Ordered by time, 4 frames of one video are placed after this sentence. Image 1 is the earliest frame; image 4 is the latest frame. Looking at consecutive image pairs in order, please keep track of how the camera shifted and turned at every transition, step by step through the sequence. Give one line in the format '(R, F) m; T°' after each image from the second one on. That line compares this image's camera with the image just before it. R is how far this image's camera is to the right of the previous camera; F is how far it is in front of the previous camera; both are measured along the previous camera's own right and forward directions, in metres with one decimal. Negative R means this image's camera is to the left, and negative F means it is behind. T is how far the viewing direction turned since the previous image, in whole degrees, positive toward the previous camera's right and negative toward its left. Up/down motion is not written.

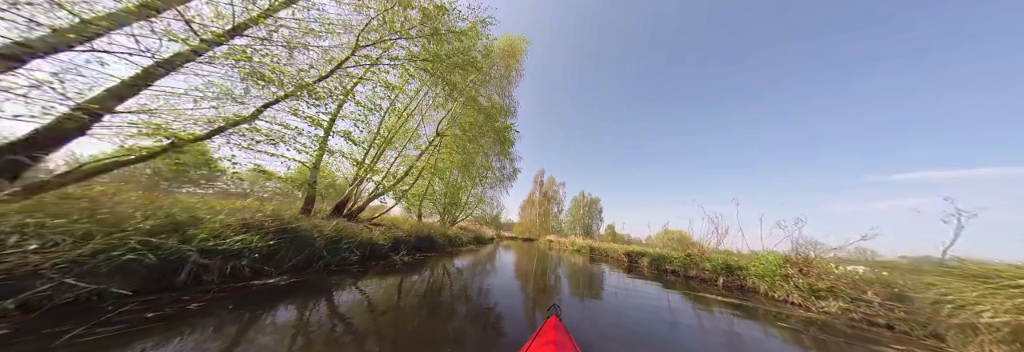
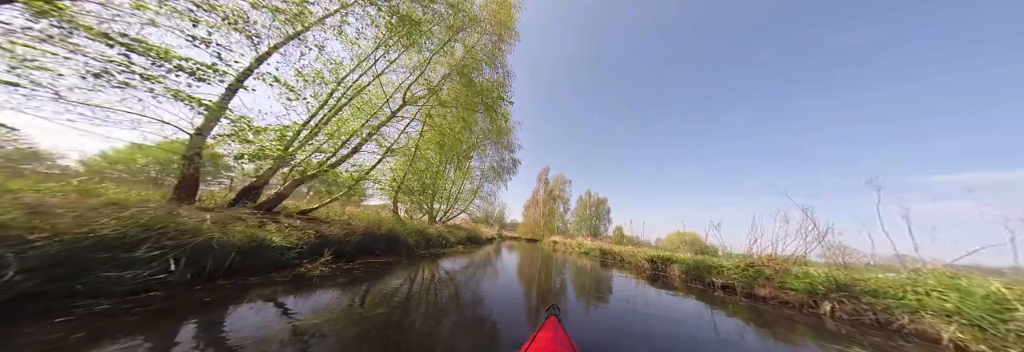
(+0.4, +1.8) m; -1°
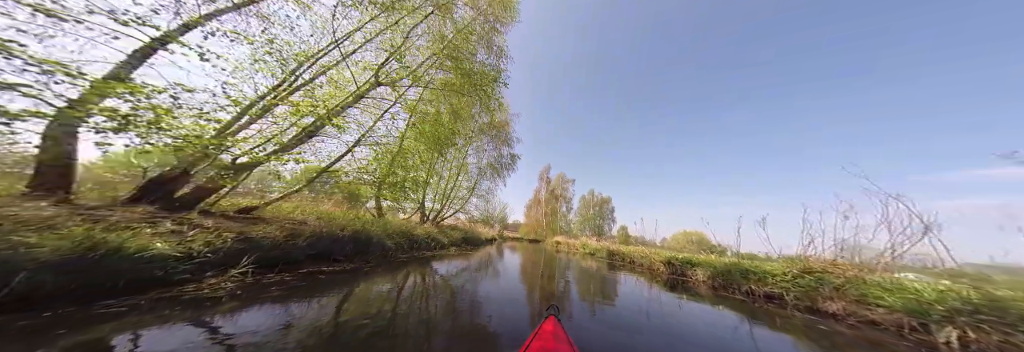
(+0.2, +0.9) m; -1°
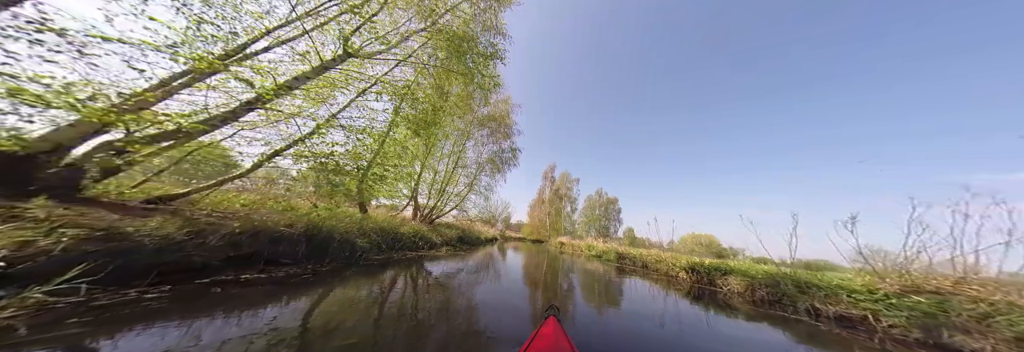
(+0.2, +0.9) m; -1°
